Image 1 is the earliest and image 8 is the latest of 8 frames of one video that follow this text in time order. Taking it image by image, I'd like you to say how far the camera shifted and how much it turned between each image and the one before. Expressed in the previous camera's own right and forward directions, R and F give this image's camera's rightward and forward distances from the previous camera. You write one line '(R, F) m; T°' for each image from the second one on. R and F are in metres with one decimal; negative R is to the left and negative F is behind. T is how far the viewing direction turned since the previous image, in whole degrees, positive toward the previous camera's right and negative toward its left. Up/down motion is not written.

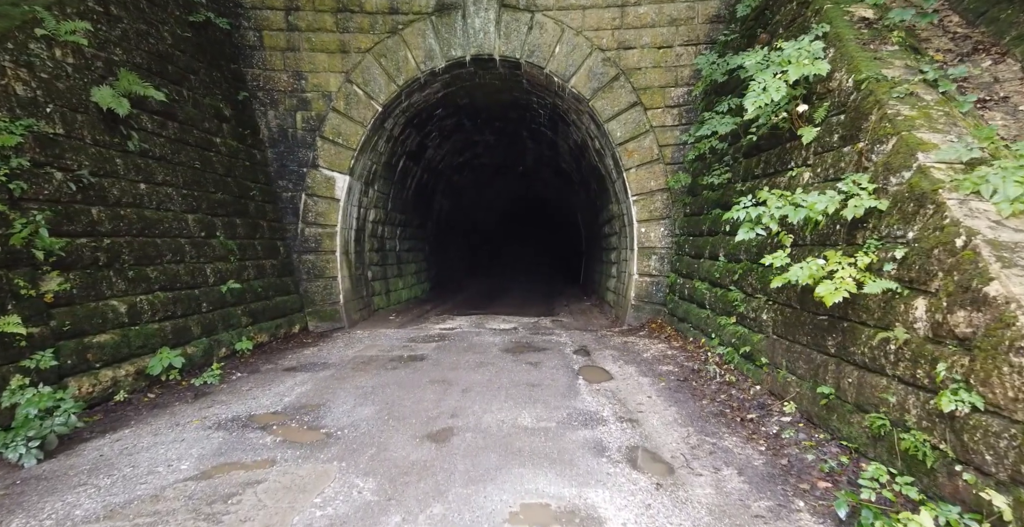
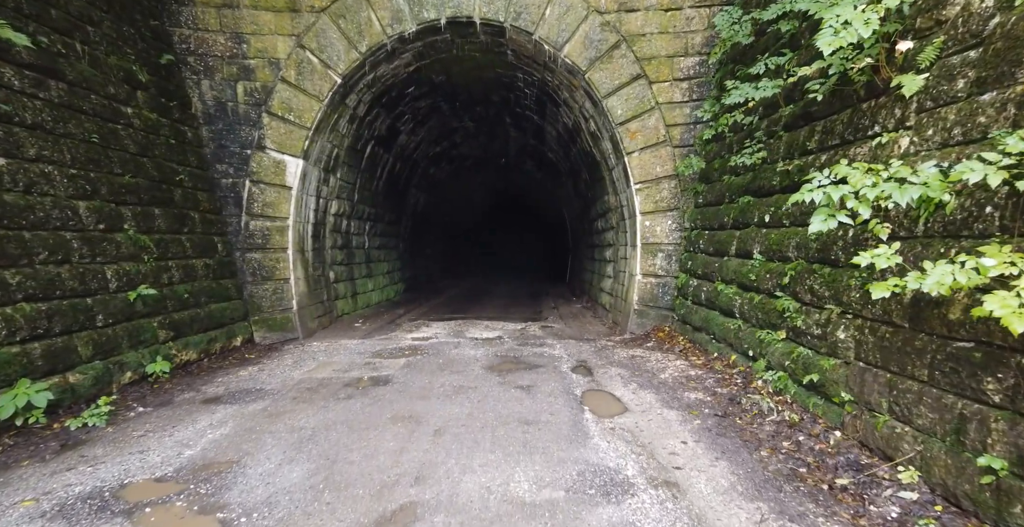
(0.0, +1.1) m; +2°
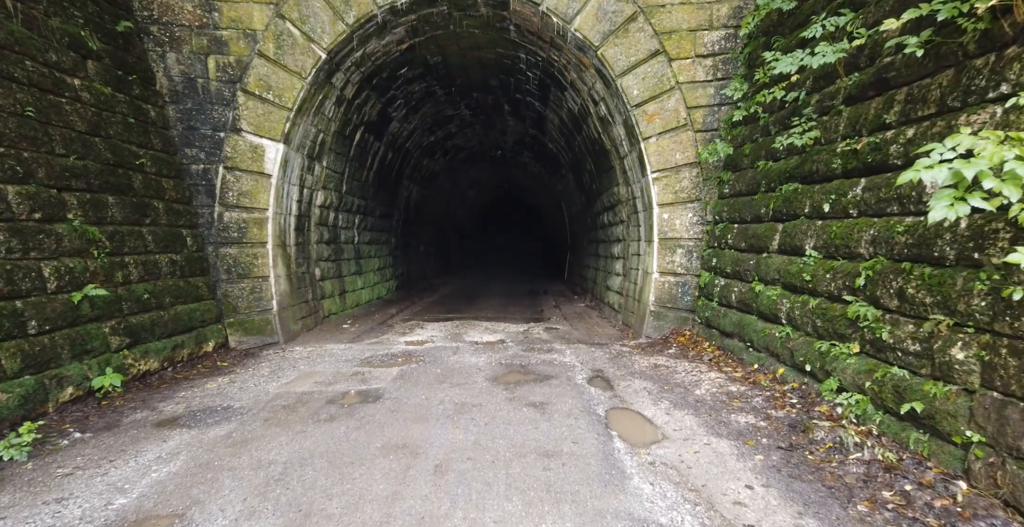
(-0.1, +0.6) m; +1°
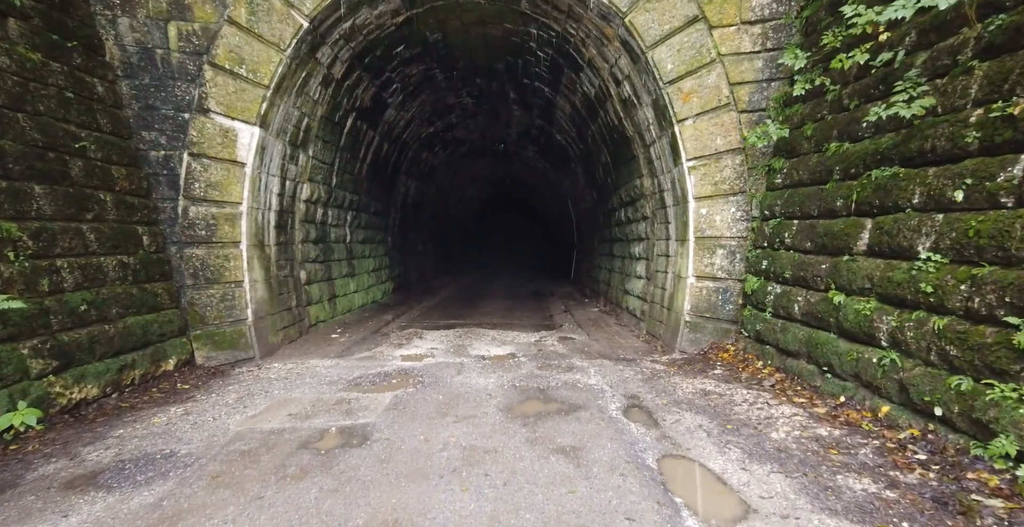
(-0.1, +0.8) m; 0°
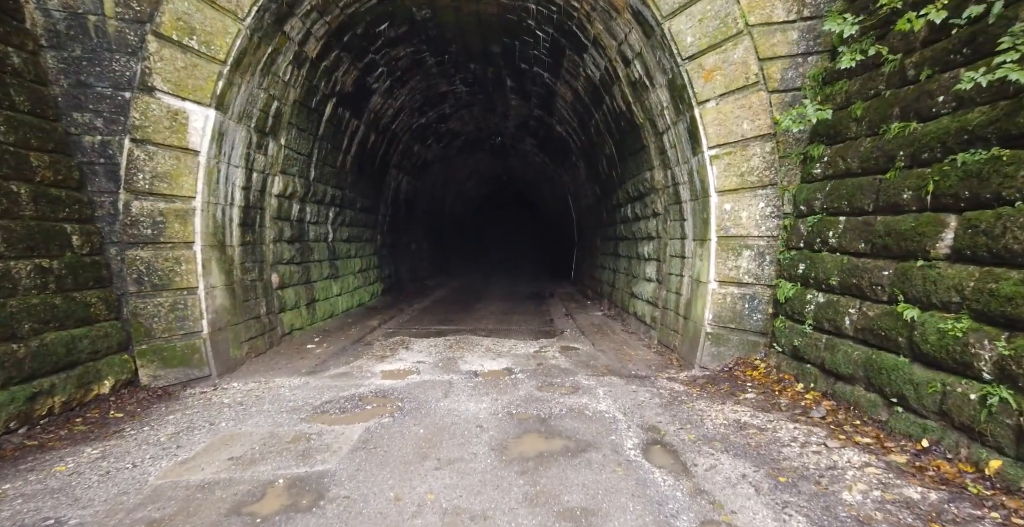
(0.0, +0.7) m; 0°
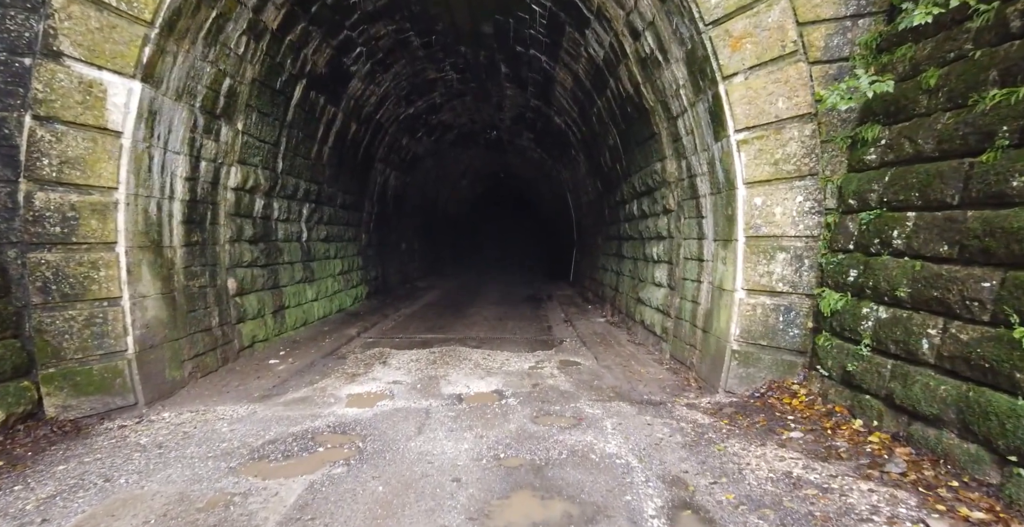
(+0.1, +0.8) m; 0°
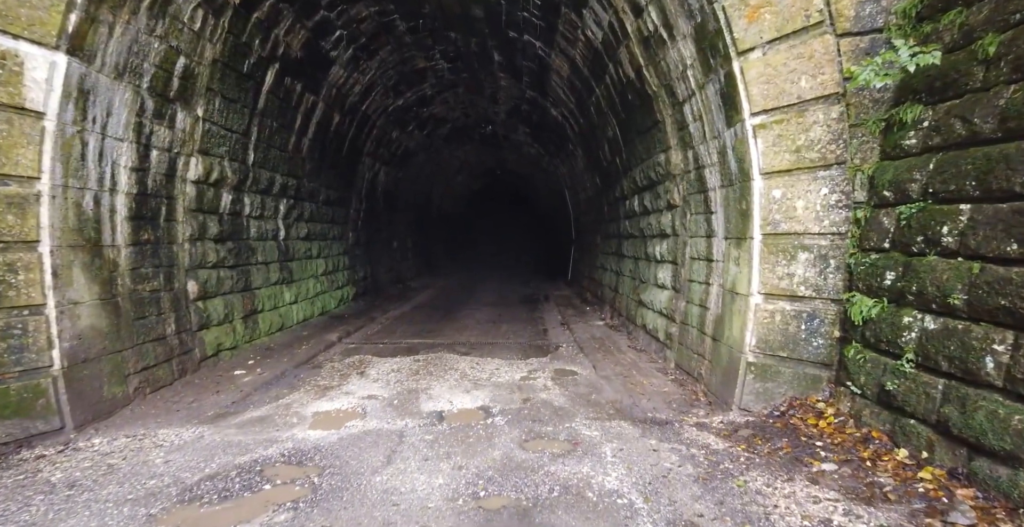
(+0.1, +0.5) m; 0°
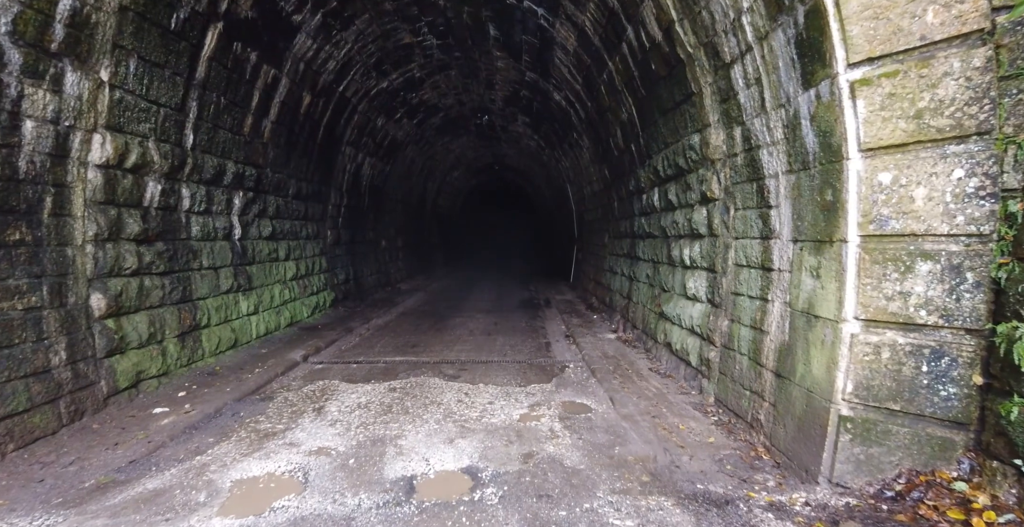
(0.0, +1.1) m; 0°
